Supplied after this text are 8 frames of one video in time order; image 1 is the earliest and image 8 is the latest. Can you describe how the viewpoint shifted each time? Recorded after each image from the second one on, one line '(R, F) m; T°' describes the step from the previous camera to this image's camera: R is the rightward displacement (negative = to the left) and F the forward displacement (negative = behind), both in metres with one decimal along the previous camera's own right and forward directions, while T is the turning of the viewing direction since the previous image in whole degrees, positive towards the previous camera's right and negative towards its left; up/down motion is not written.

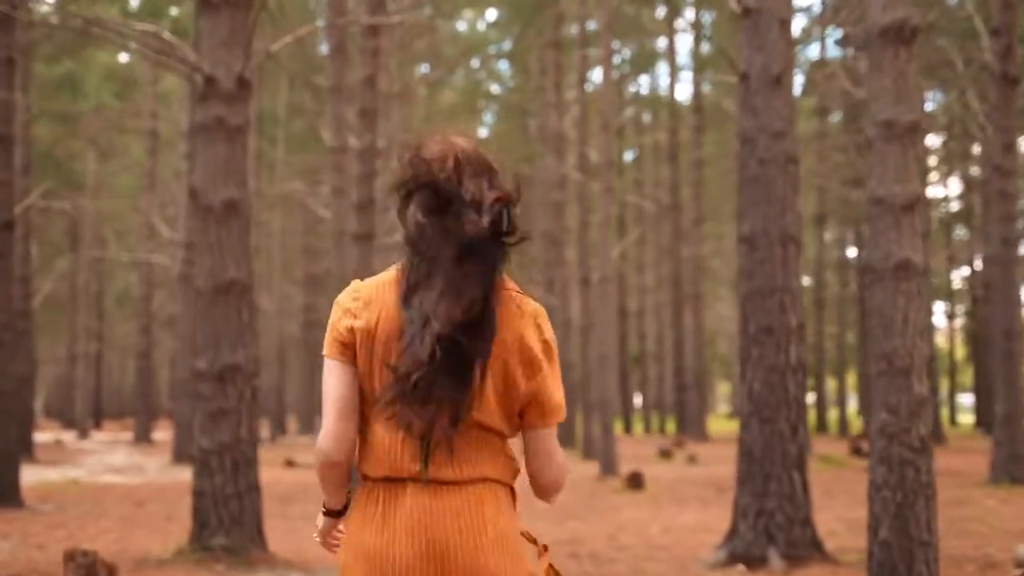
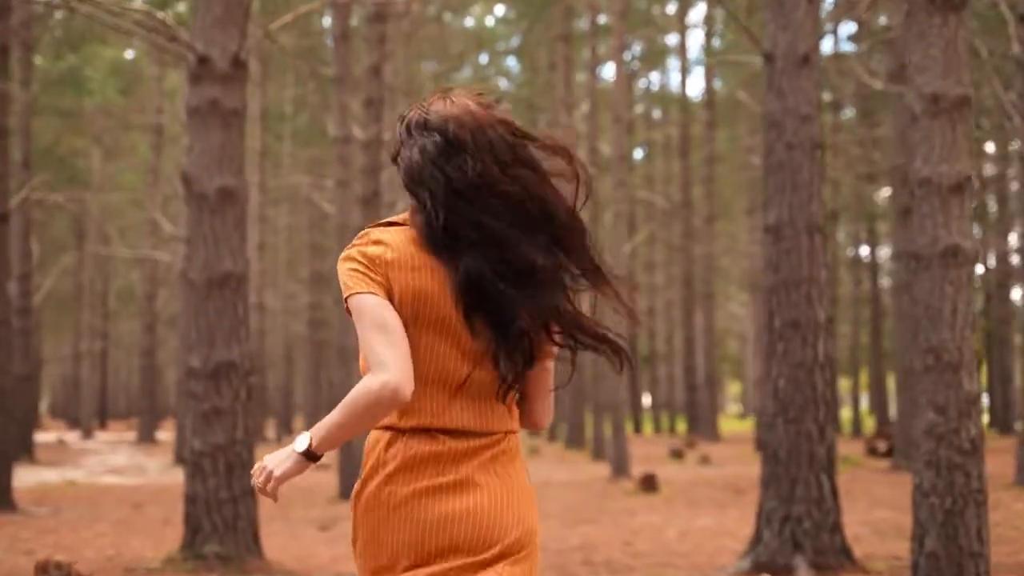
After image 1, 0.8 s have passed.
(0.0, +0.5) m; 0°
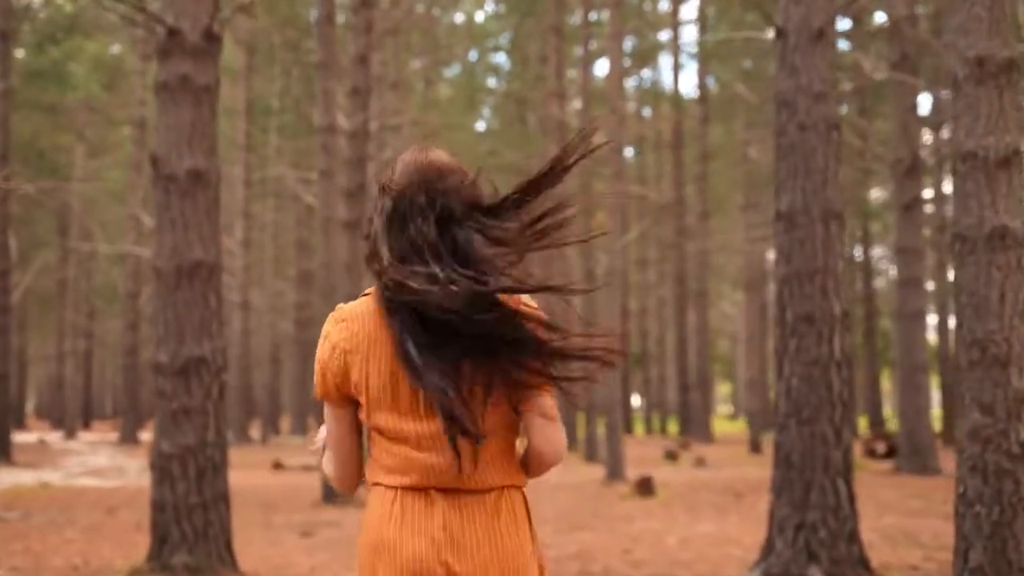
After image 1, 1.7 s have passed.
(0.0, +0.6) m; 0°
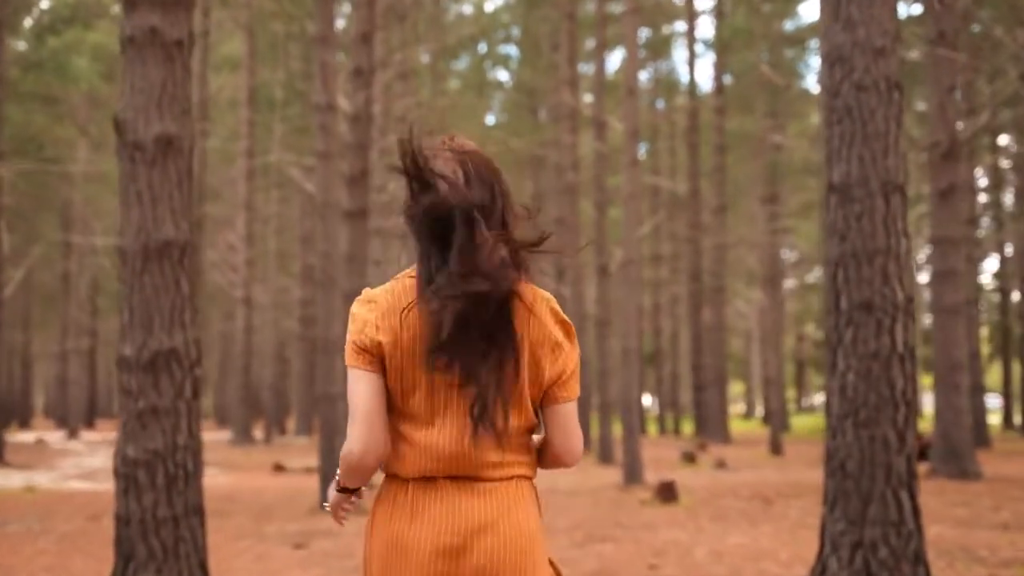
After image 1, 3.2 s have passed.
(0.0, +0.9) m; 0°
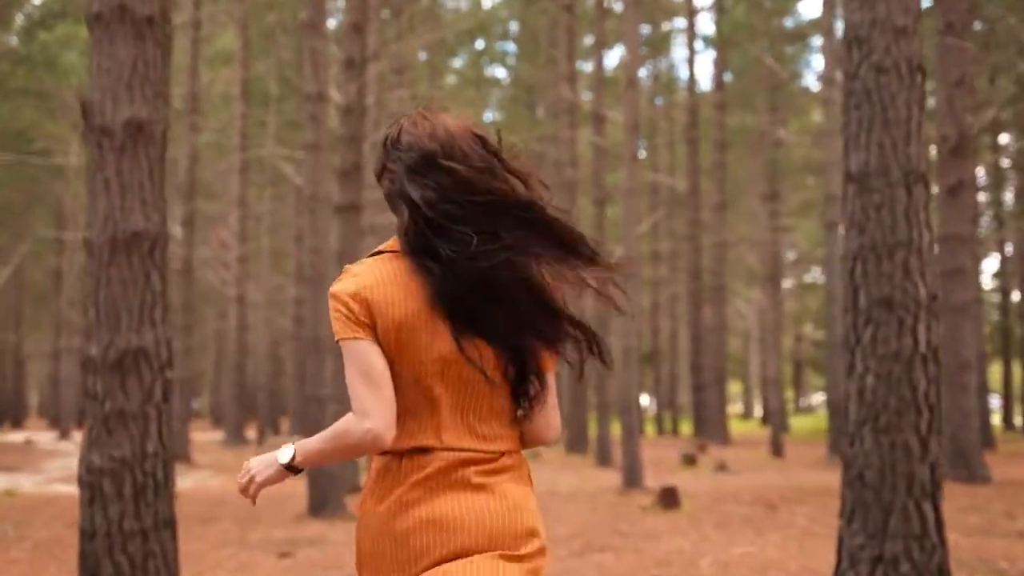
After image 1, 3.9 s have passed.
(0.0, +0.4) m; 0°
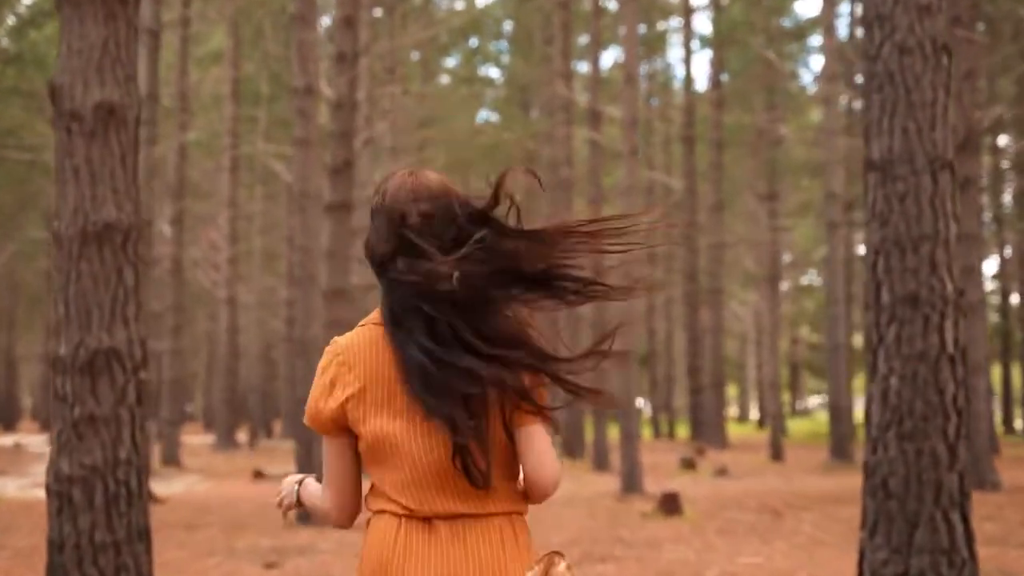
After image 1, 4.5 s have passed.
(0.0, +0.4) m; 0°
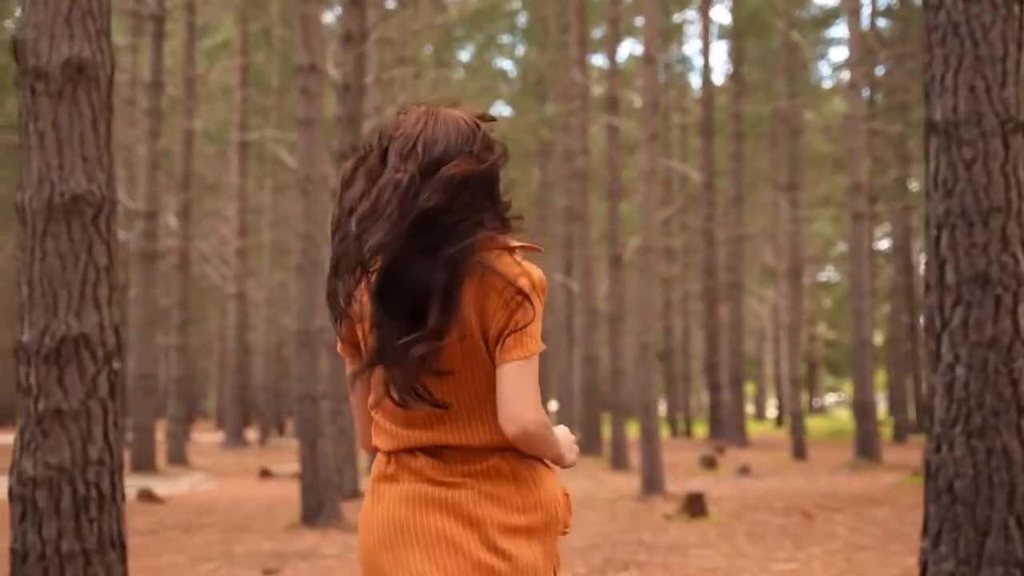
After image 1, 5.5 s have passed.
(0.0, +0.6) m; -1°
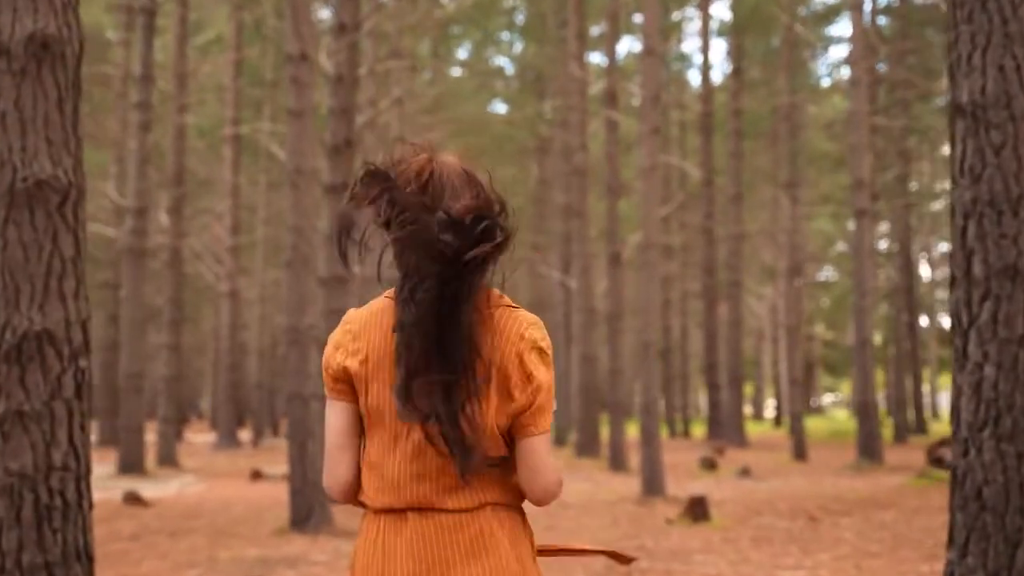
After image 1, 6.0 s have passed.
(0.0, +0.3) m; 0°
